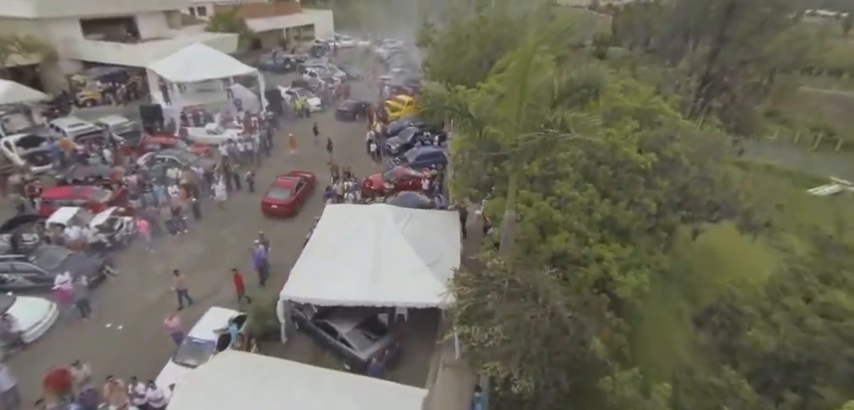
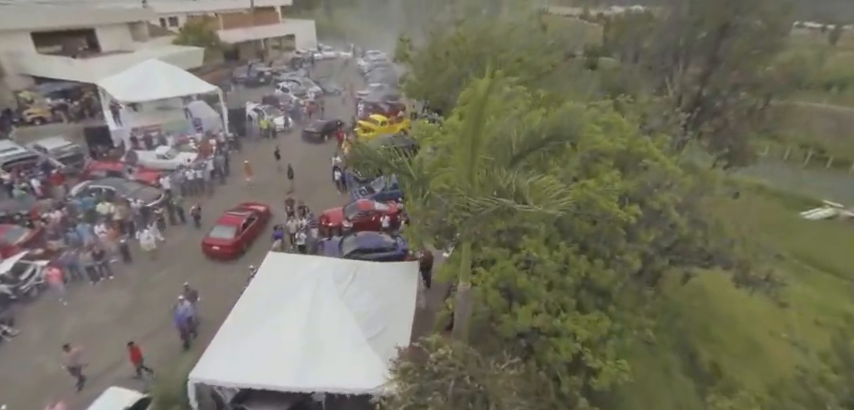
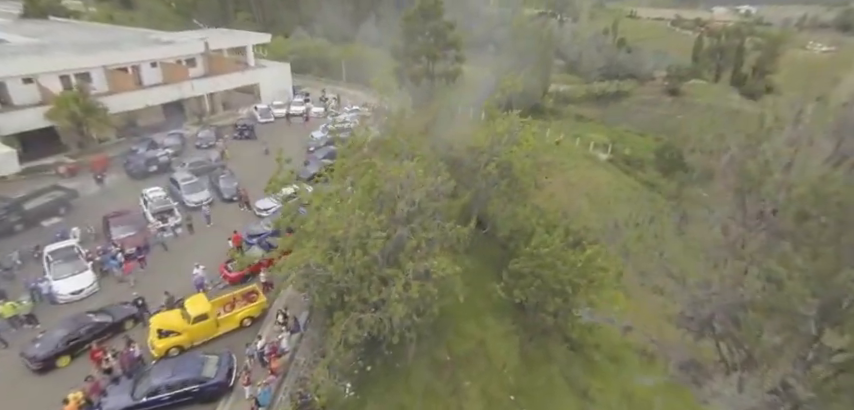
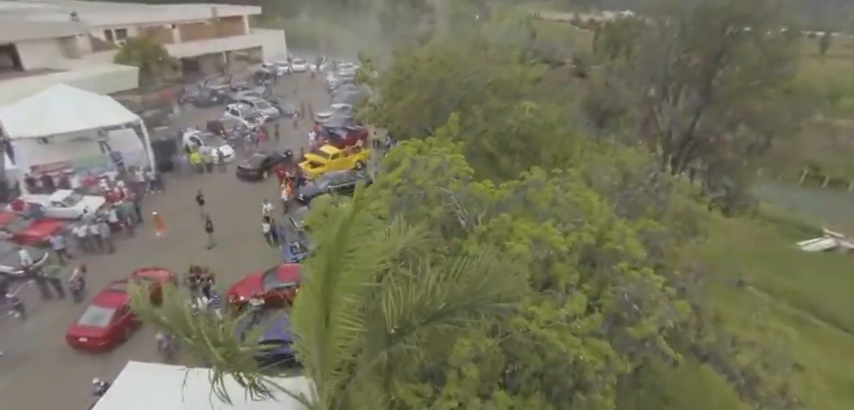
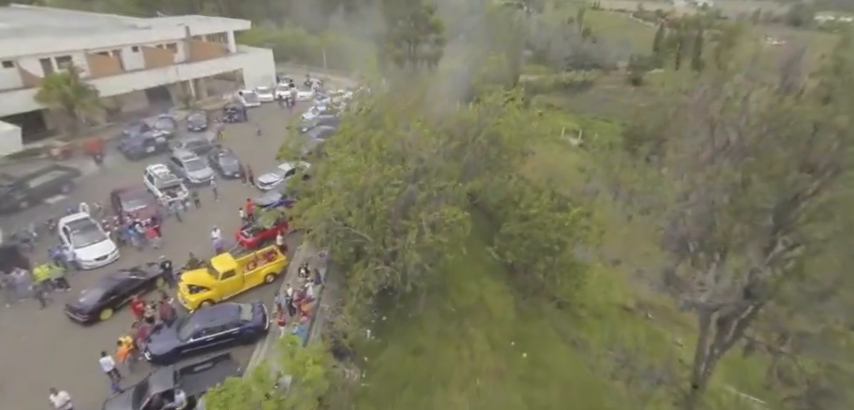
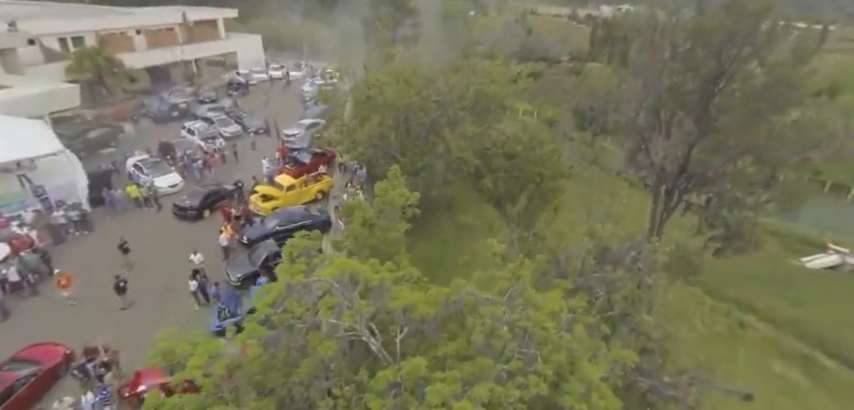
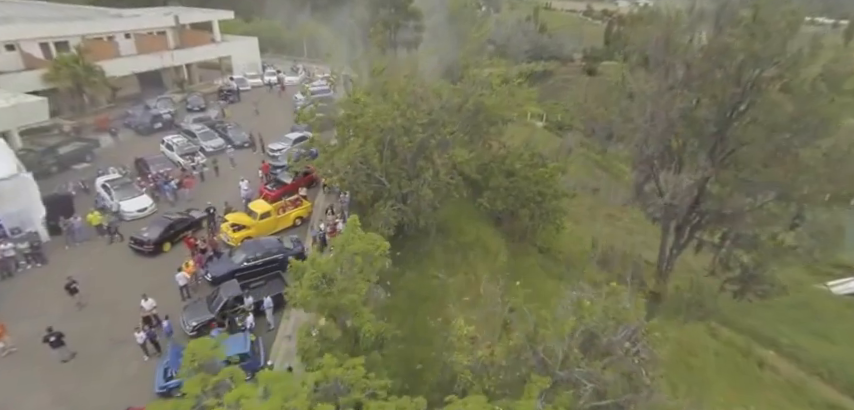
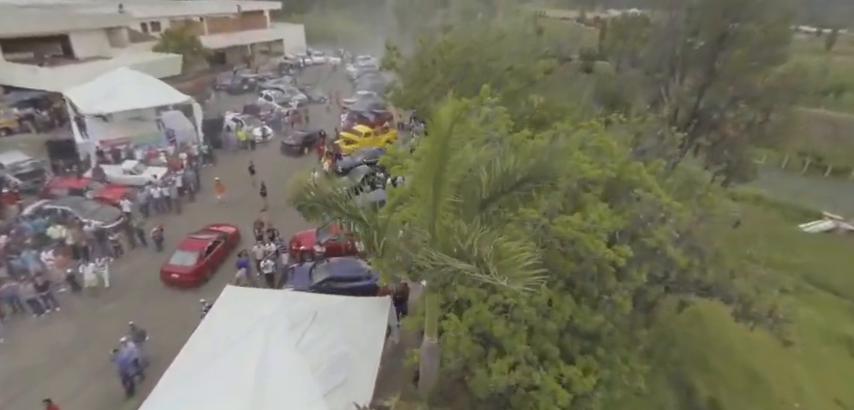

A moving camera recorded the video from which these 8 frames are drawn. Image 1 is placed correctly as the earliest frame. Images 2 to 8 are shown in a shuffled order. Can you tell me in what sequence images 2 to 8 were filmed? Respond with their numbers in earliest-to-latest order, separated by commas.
2, 8, 4, 6, 7, 5, 3
